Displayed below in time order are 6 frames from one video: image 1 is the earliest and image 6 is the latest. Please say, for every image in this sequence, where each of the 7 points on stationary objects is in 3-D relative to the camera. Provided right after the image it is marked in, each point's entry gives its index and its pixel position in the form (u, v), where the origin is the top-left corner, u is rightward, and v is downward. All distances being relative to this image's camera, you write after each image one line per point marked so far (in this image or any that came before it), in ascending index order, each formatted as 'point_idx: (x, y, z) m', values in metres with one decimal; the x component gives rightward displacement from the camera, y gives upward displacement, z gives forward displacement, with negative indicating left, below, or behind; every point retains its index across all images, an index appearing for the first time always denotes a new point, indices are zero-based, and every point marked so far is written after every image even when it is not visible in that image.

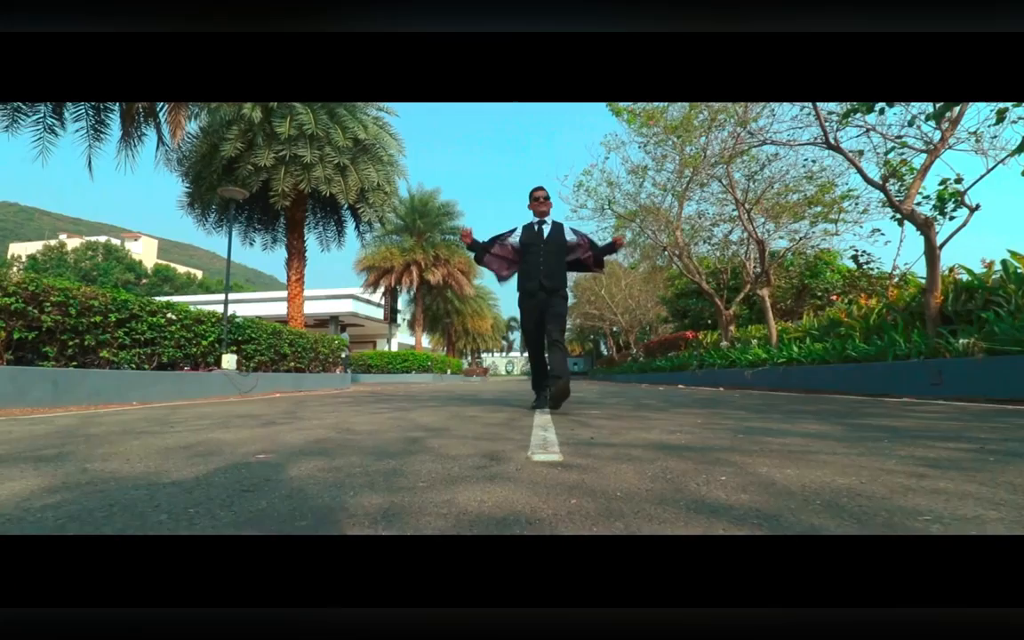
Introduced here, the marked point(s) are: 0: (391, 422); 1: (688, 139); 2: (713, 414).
0: (-0.6, -0.5, +3.5) m
1: (+3.2, +3.3, +13.1) m
2: (+1.0, -0.5, +3.8) m
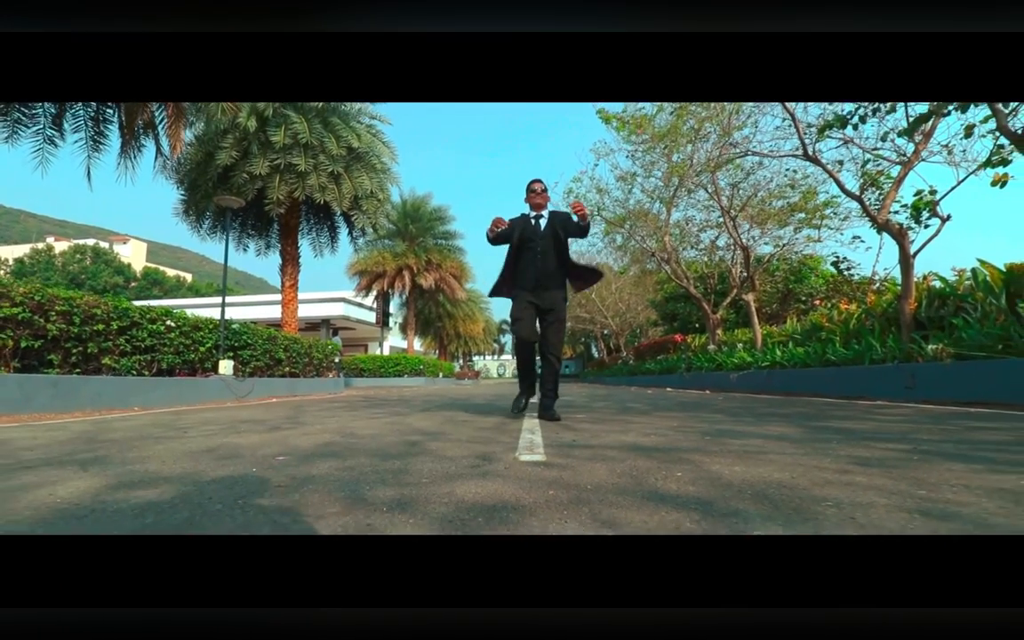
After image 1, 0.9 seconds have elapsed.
0: (-0.6, -0.5, +3.7) m
1: (+3.0, +3.2, +13.3) m
2: (+1.0, -0.5, +4.0) m
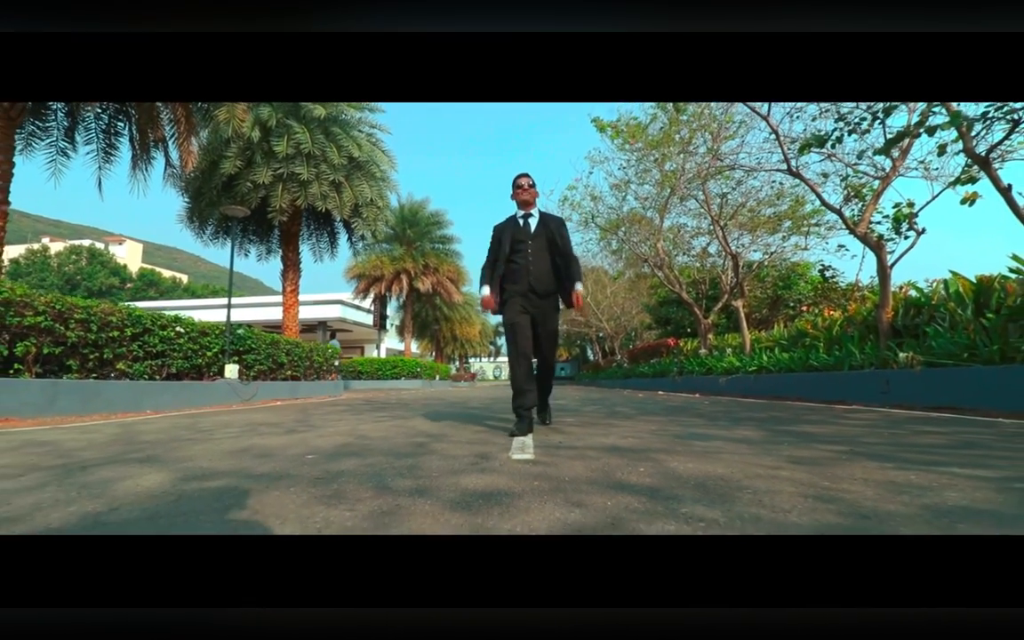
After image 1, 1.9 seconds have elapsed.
0: (-0.7, -0.6, +4.1) m
1: (+3.0, +3.1, +13.7) m
2: (+1.0, -0.6, +4.4) m
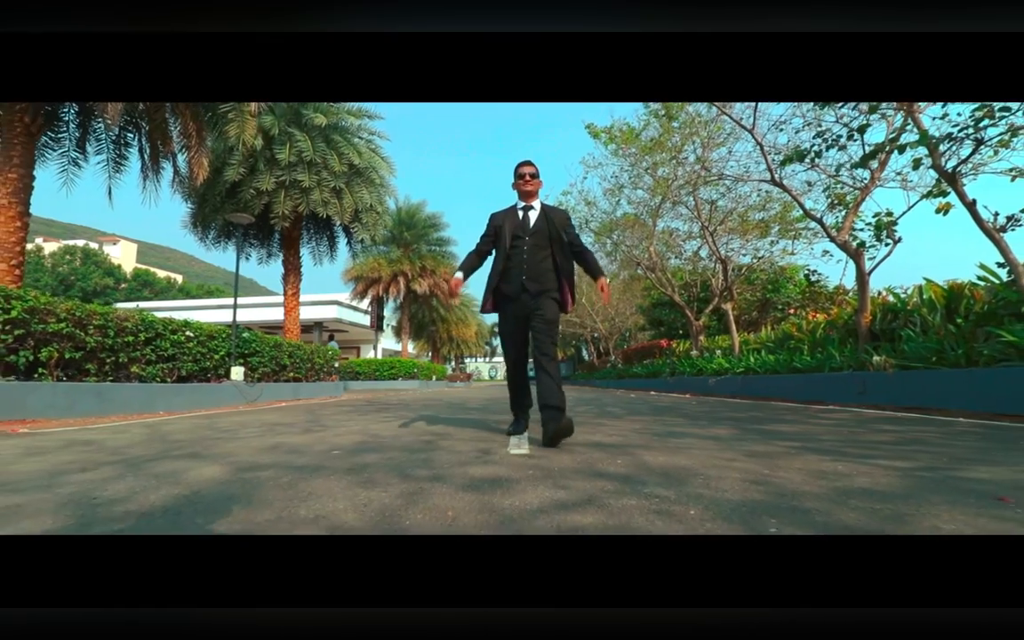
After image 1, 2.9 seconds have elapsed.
0: (-0.7, -0.7, +4.4) m
1: (+2.9, +3.1, +14.1) m
2: (+0.9, -0.7, +4.7) m
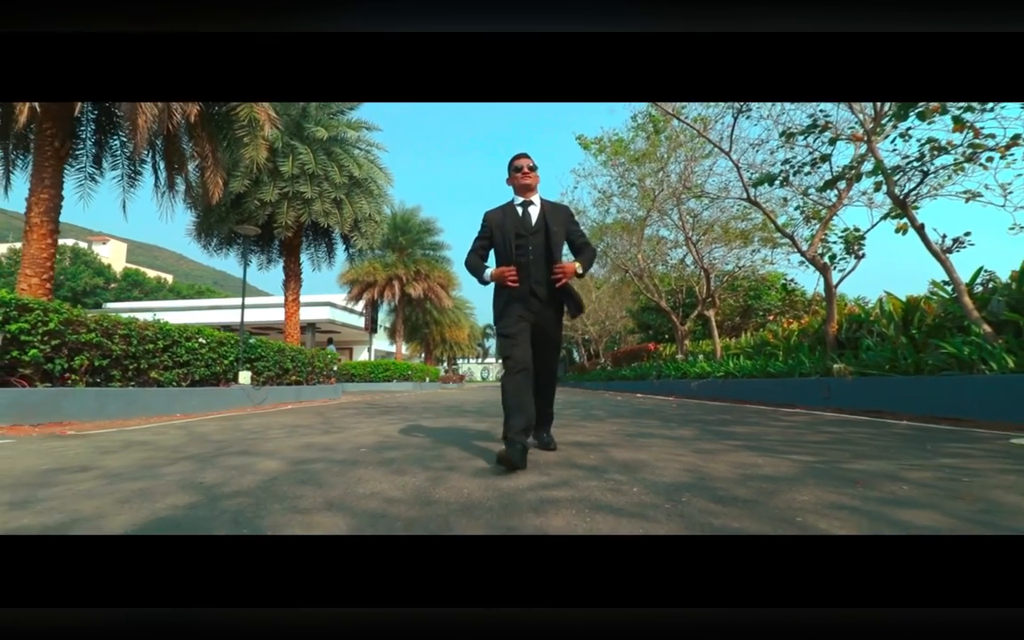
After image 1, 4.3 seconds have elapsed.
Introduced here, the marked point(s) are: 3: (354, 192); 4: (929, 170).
0: (-0.7, -0.8, +5.0) m
1: (+2.8, +3.0, +14.7) m
2: (+0.9, -0.8, +5.4) m
3: (-3.1, +2.5, +14.2) m
4: (+3.9, +1.4, +6.8) m
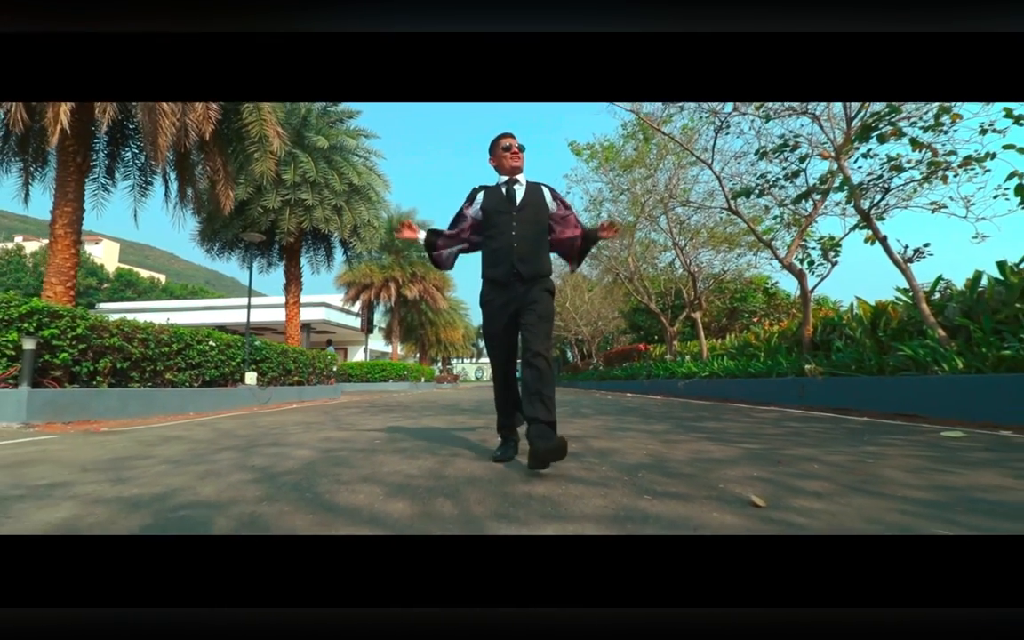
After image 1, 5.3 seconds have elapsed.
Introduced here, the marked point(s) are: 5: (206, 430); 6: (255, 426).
0: (-0.8, -0.8, +5.5) m
1: (+2.6, +2.9, +15.3) m
2: (+0.8, -0.8, +5.9) m
3: (-3.2, +2.5, +14.7) m
4: (+3.9, +1.4, +7.3) m
5: (-2.2, -0.8, +5.1) m
6: (-1.9, -0.8, +5.4) m
